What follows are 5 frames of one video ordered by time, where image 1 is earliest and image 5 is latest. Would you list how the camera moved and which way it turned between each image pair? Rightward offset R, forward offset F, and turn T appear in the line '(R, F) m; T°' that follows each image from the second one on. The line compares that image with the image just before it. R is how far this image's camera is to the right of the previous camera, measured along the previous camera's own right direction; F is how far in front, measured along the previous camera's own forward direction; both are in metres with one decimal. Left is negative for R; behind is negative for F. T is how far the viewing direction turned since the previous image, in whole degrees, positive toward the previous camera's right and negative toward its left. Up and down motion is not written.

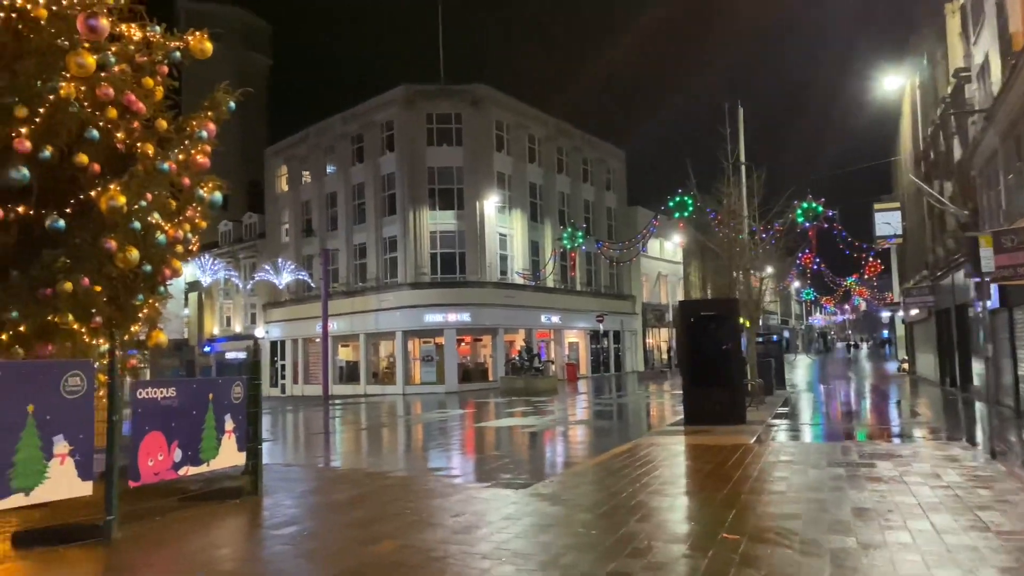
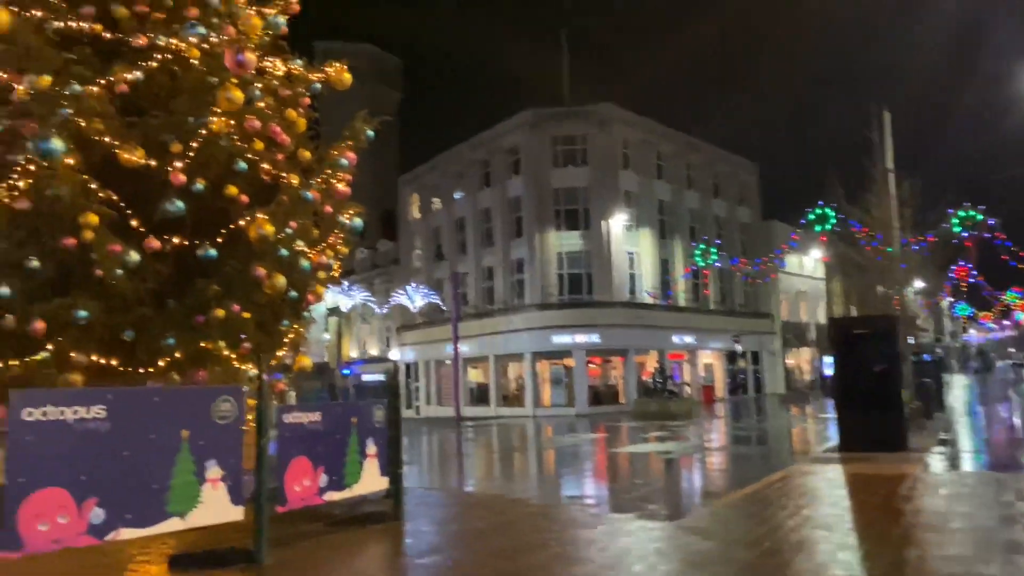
(-0.1, +0.2) m; -9°
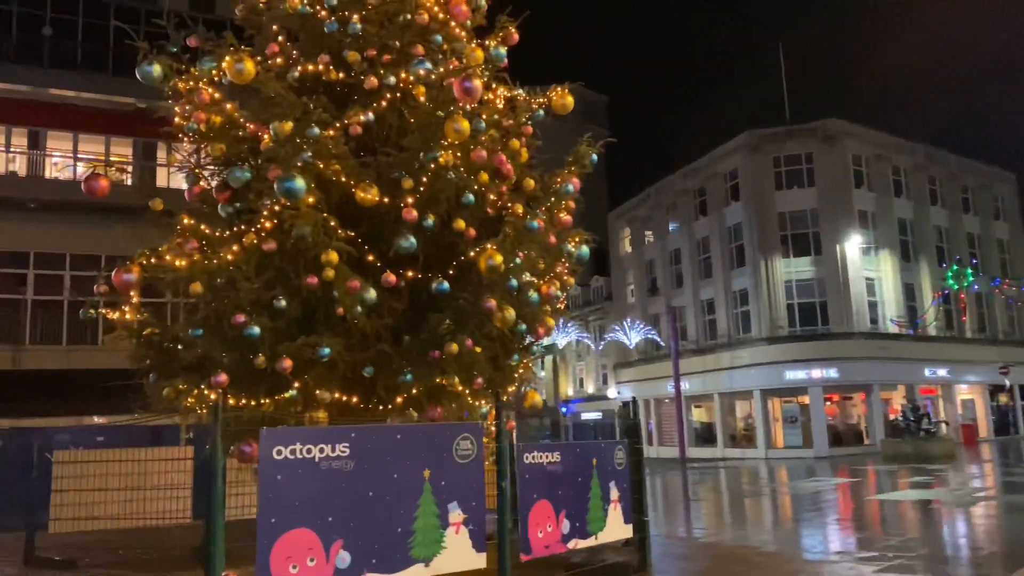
(-0.3, +0.5) m; -14°
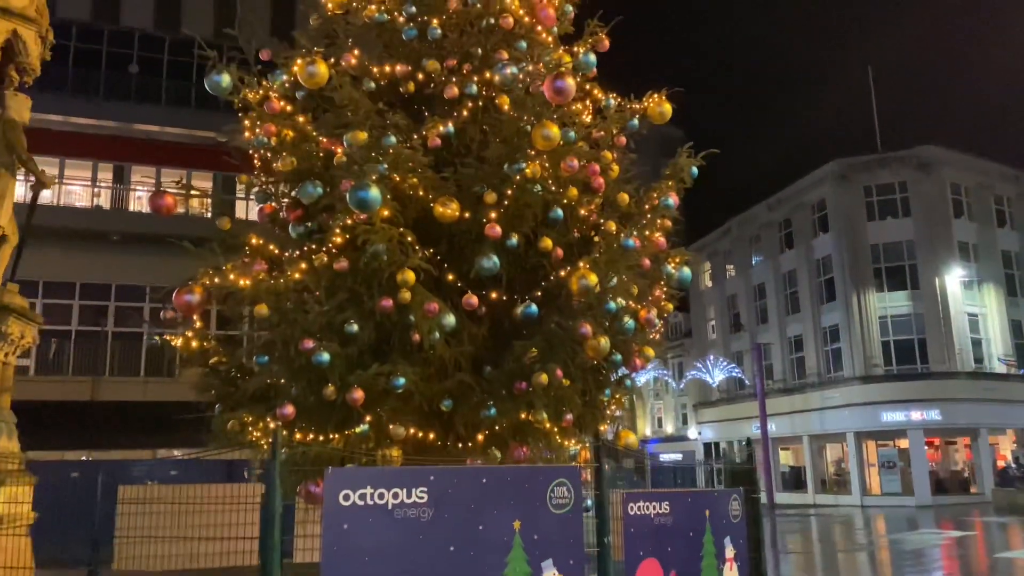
(-0.2, +0.7) m; -5°
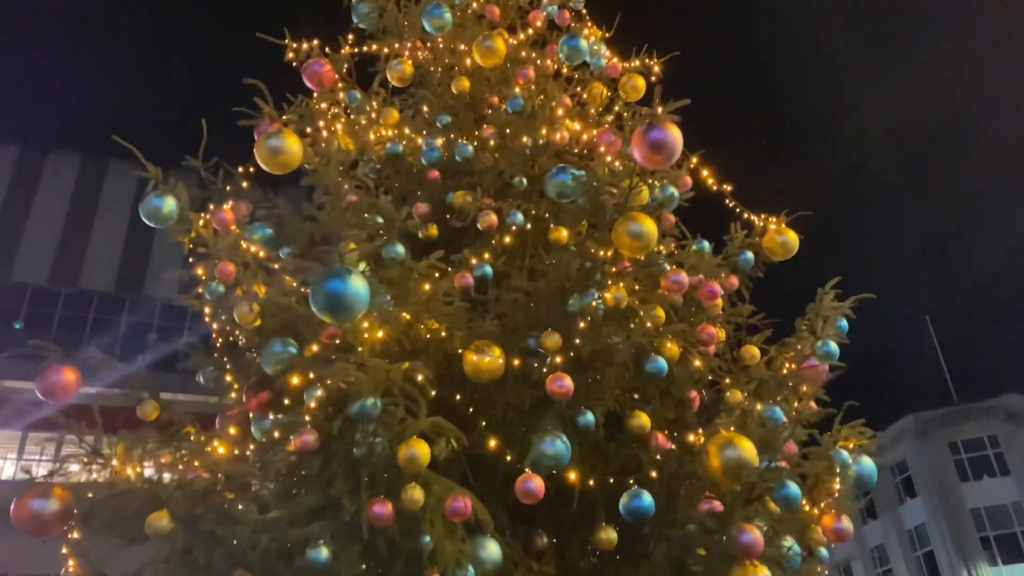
(-0.2, +2.5) m; -2°
